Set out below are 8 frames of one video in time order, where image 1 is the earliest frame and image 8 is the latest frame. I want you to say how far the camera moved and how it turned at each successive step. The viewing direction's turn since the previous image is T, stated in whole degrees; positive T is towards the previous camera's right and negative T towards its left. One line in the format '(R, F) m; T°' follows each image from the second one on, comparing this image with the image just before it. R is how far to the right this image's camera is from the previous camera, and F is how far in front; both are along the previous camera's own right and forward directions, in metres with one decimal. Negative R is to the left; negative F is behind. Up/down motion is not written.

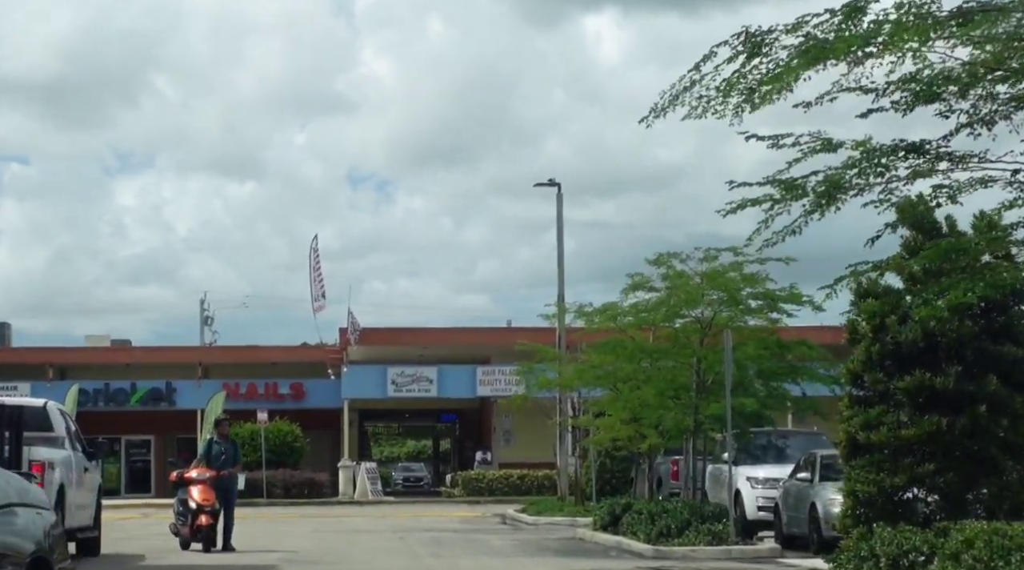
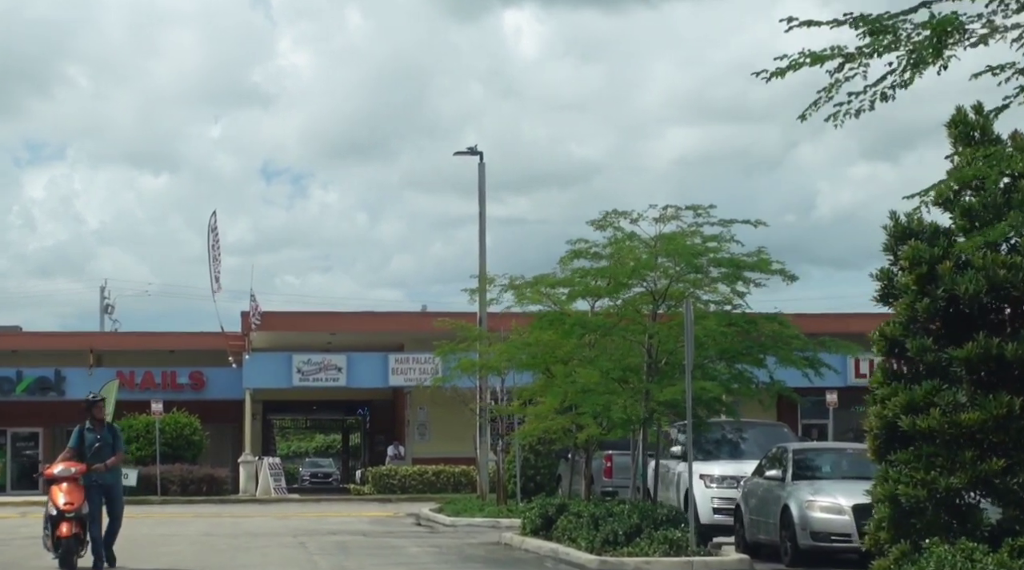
(-0.1, +3.6) m; +3°
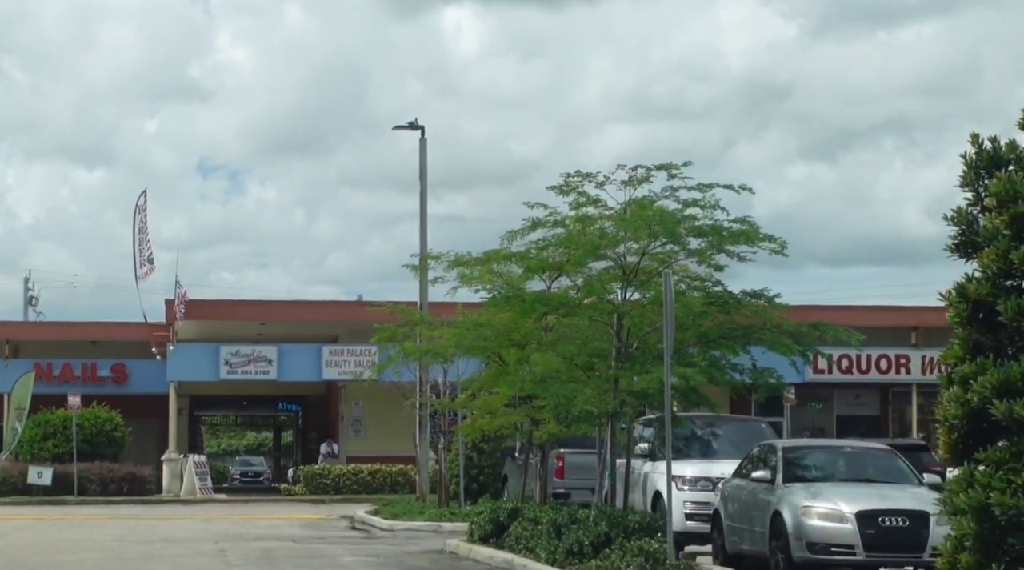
(-0.2, +2.6) m; +2°
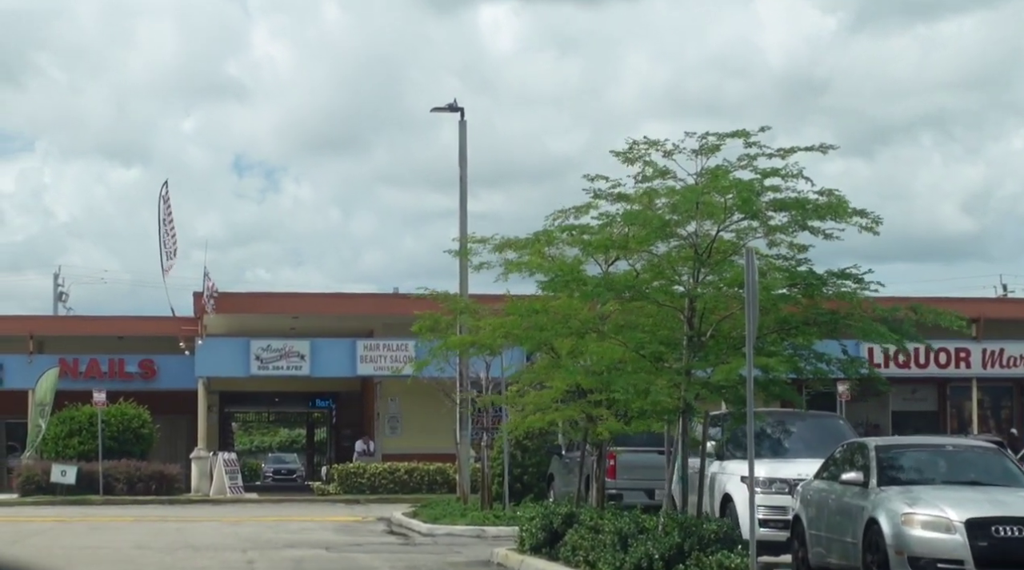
(-0.2, +1.9) m; -1°
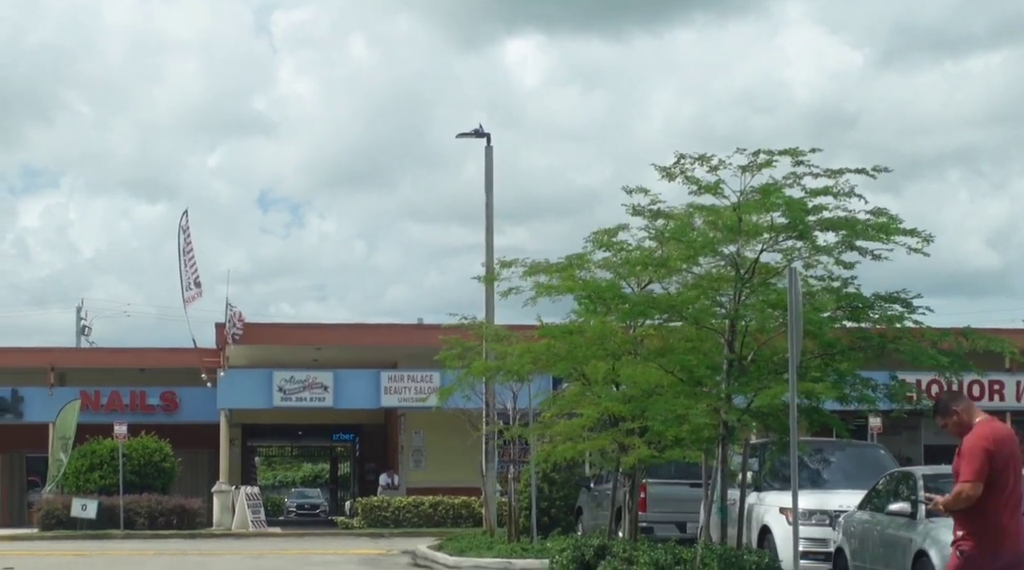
(-0.1, +0.6) m; -1°
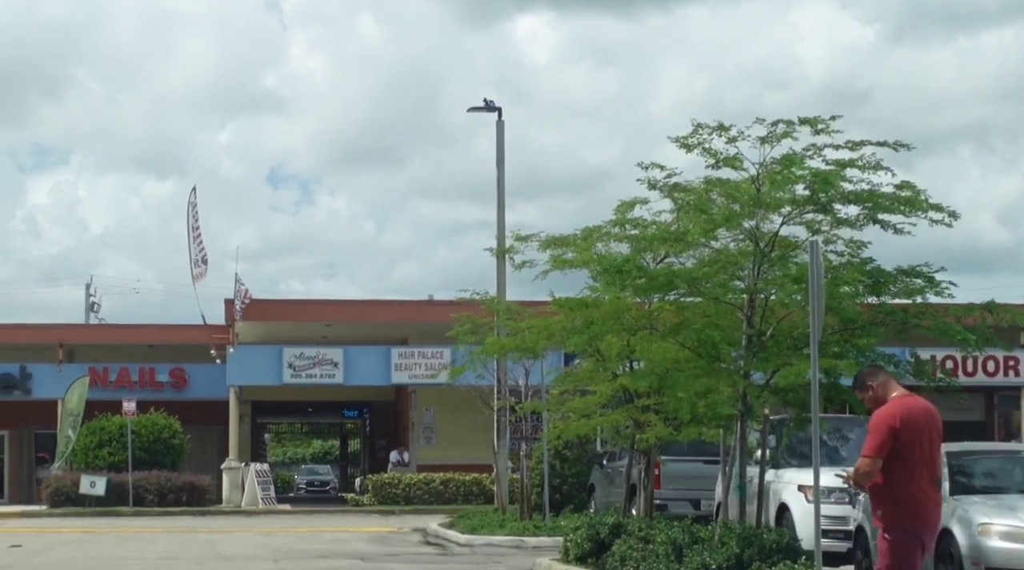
(0.0, +0.3) m; 0°
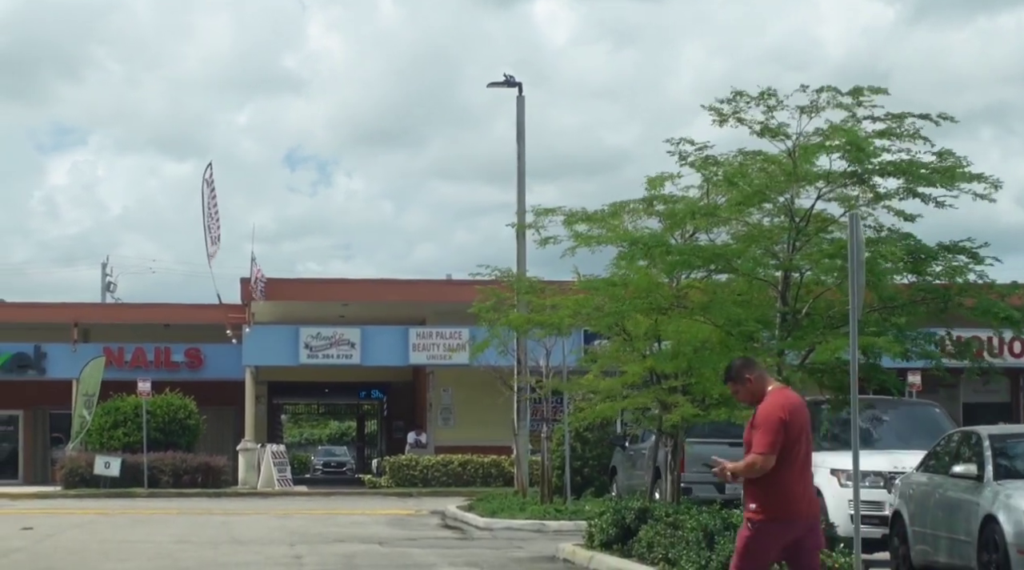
(-0.1, +0.6) m; -1°
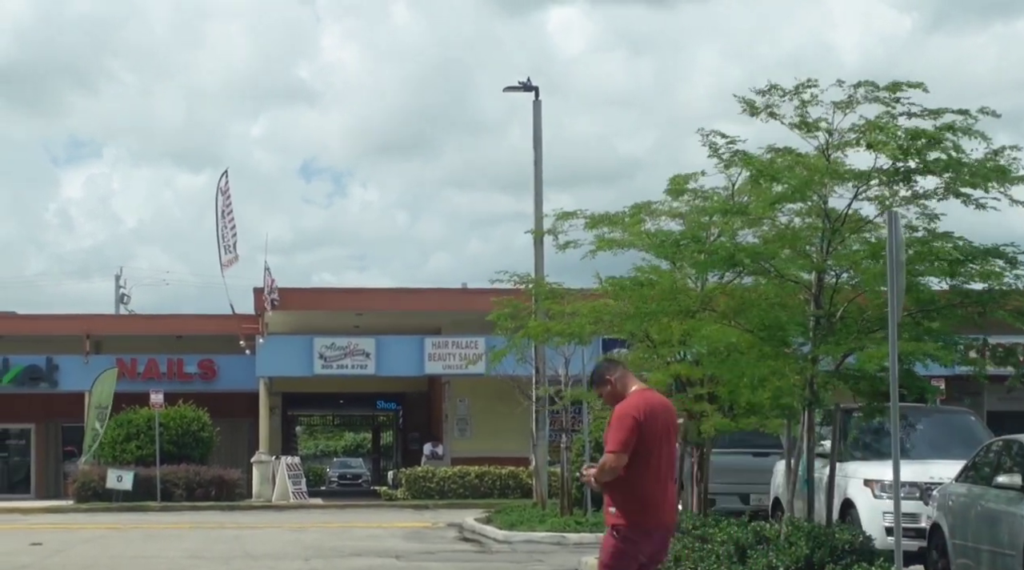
(-0.1, +0.6) m; 0°
